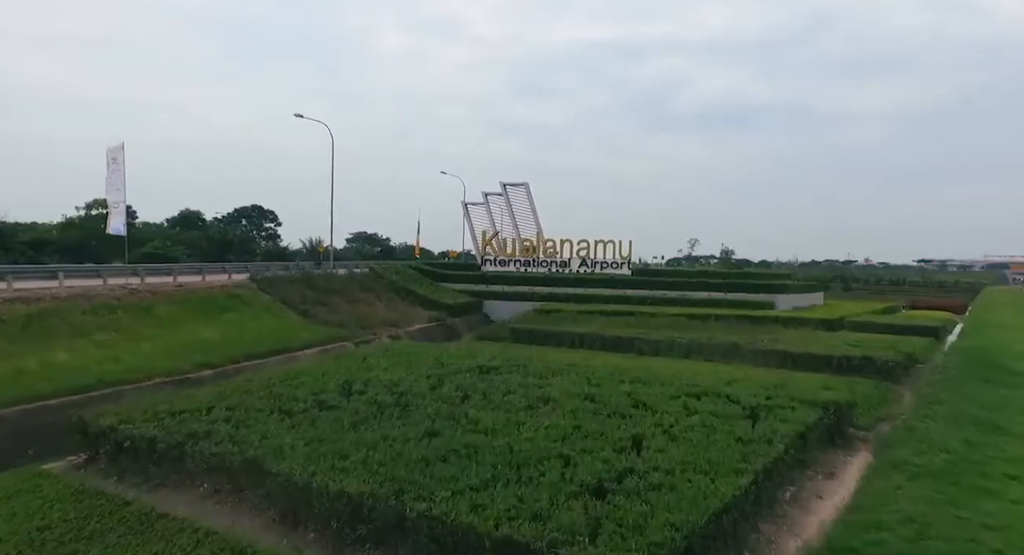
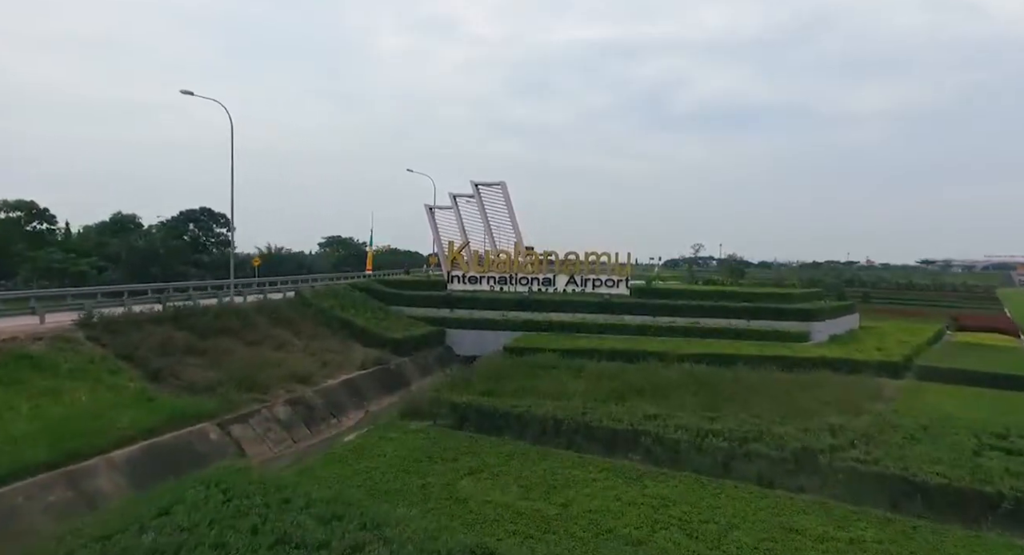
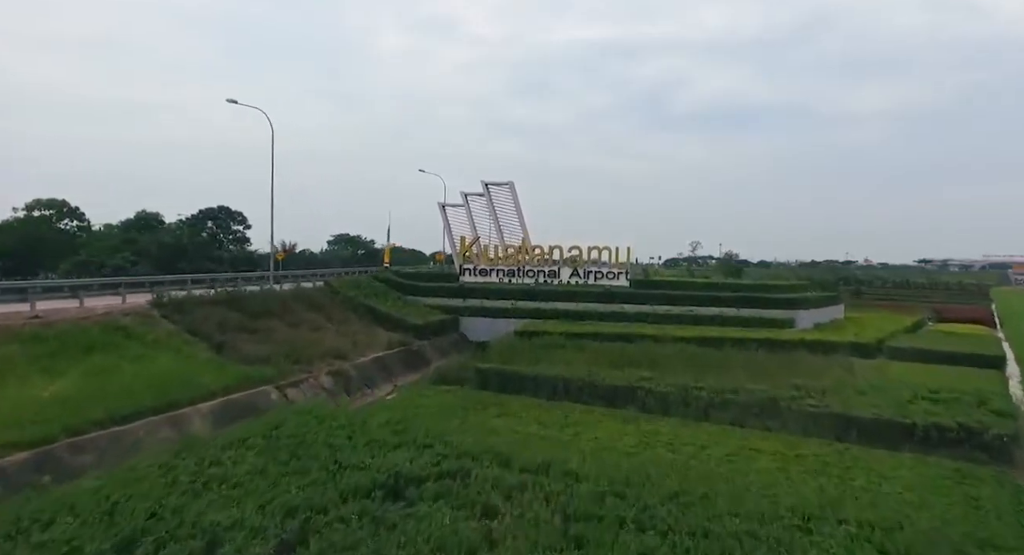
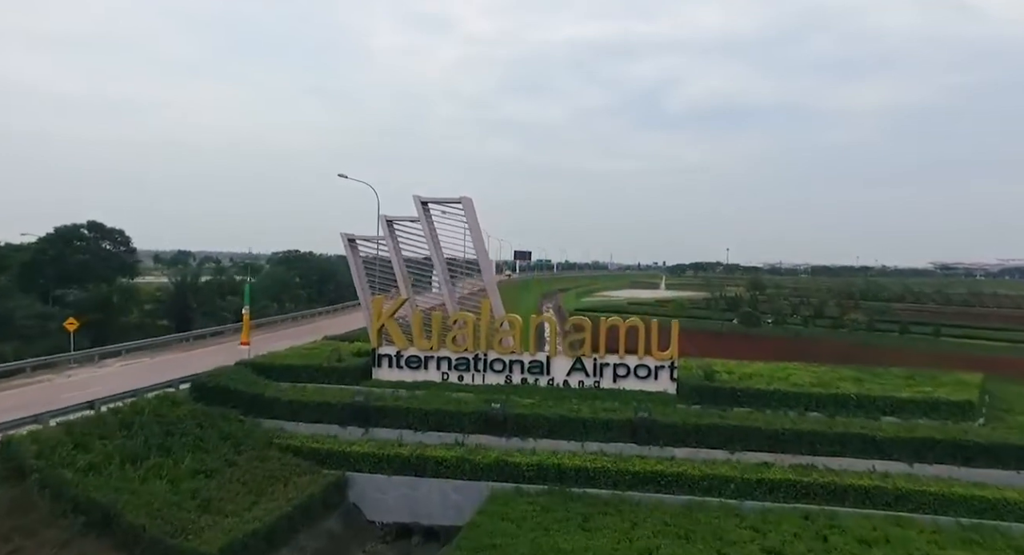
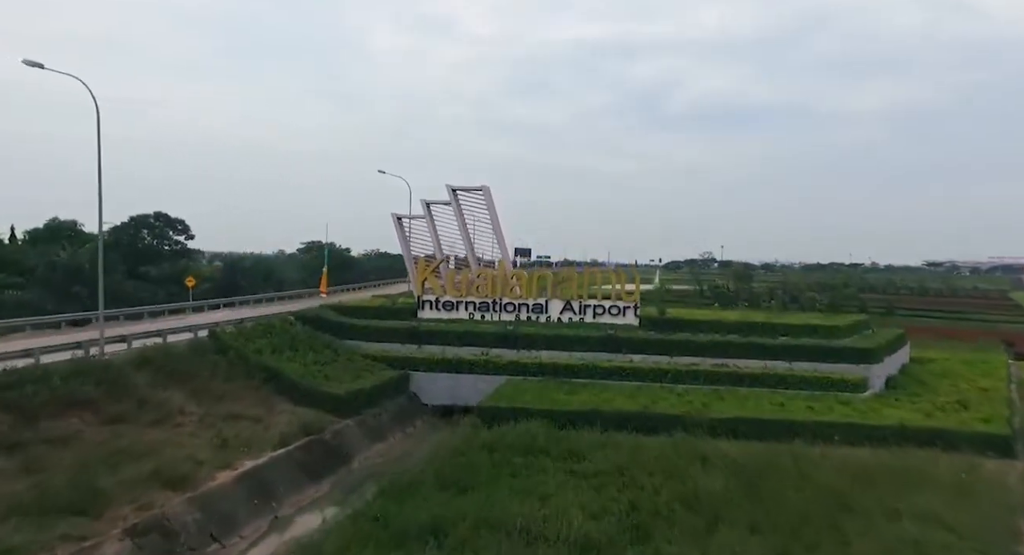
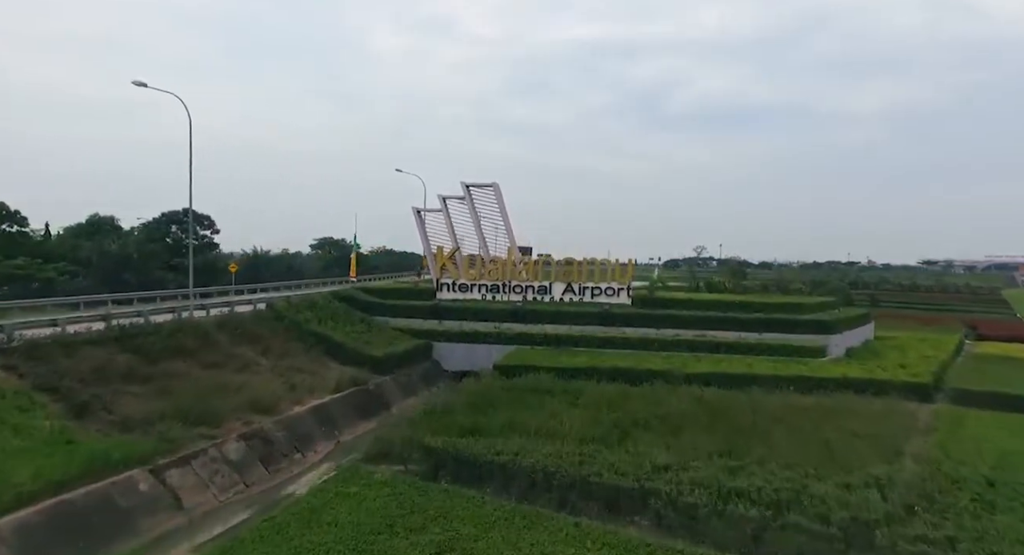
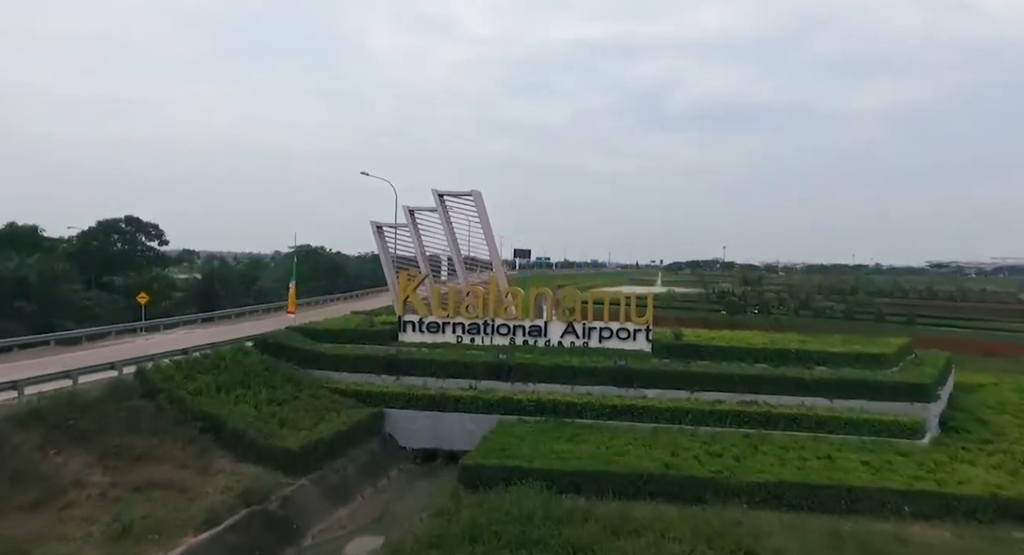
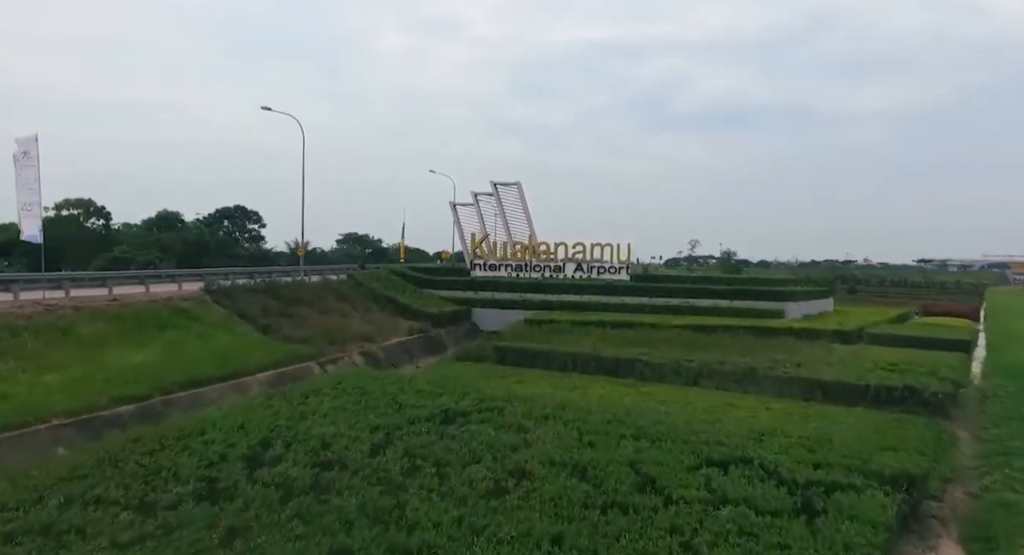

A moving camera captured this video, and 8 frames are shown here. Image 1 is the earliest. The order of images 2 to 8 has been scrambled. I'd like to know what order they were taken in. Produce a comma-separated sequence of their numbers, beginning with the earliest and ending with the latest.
8, 3, 2, 6, 5, 7, 4
